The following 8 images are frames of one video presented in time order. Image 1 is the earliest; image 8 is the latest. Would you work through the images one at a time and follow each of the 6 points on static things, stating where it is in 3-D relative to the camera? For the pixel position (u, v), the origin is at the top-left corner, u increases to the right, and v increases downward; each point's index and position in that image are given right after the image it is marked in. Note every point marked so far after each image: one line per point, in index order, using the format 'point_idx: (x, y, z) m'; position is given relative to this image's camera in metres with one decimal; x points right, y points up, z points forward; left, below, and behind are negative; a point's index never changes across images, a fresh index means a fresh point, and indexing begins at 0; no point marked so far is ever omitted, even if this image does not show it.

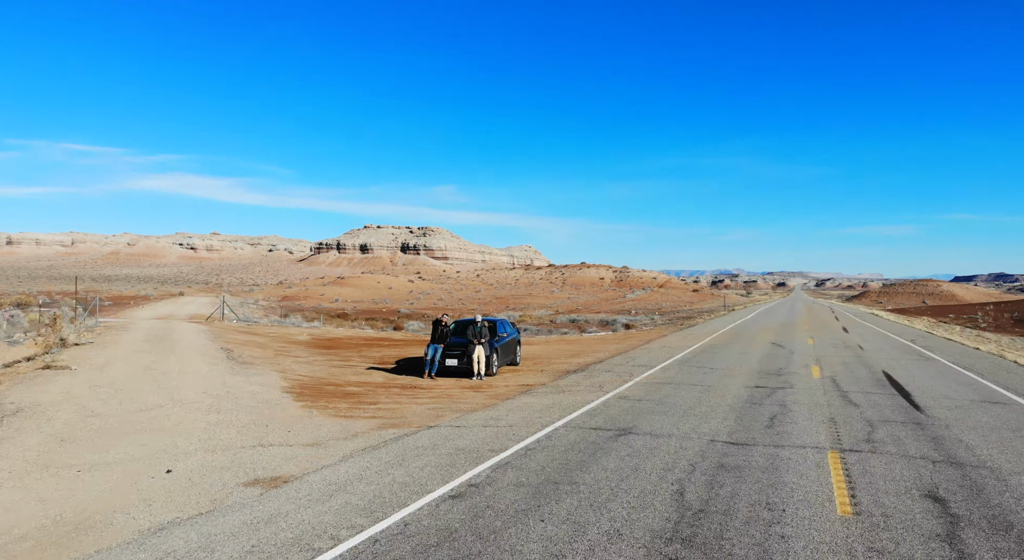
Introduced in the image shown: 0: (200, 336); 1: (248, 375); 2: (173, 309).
0: (-4.0, -0.8, +8.3) m
1: (-2.2, -0.9, +5.5) m
2: (-10.0, -0.9, +19.1) m
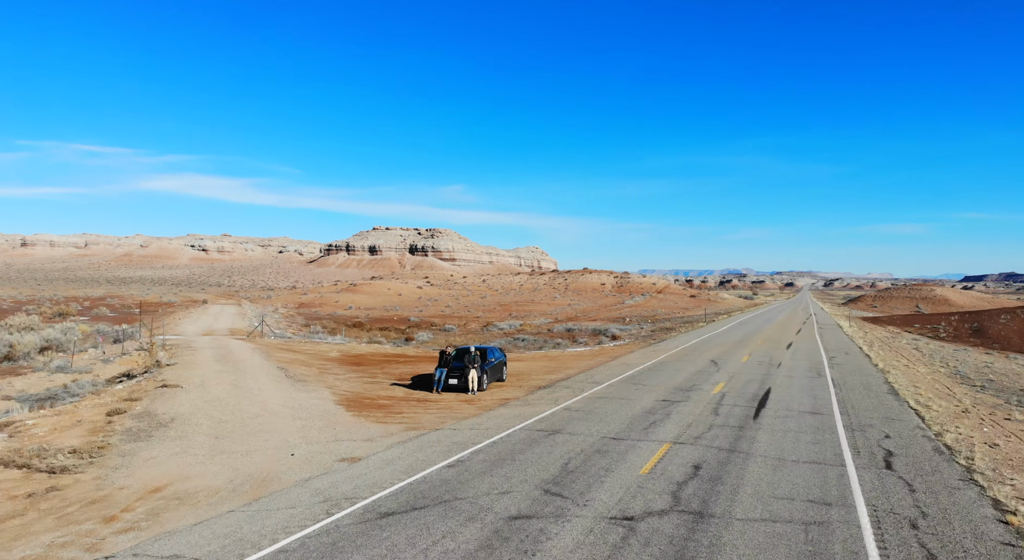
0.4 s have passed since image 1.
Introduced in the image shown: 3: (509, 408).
0: (-4.2, -1.3, +10.4) m
1: (-2.4, -1.3, +7.5) m
2: (-10.0, -1.4, +21.2) m
3: (0.0, -1.4, +6.7) m
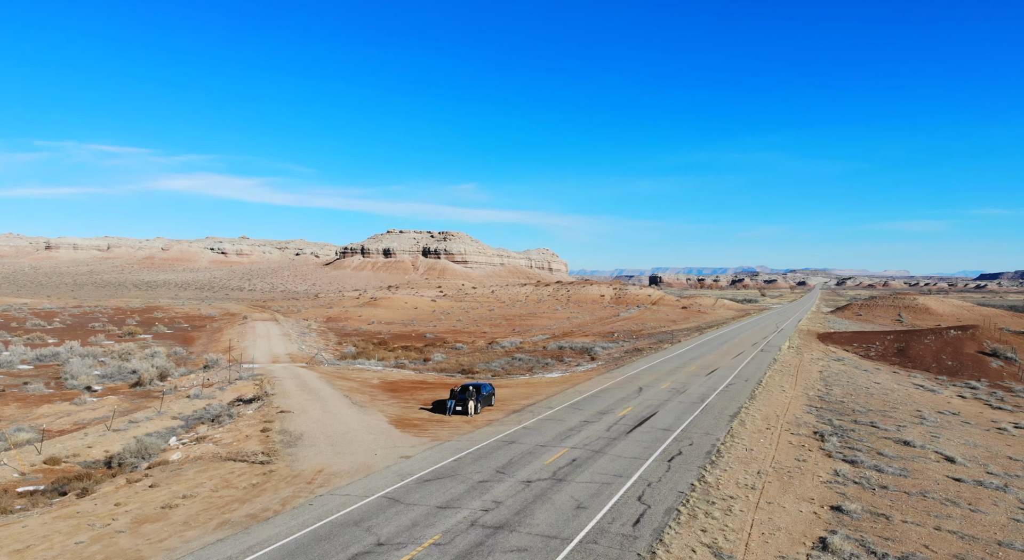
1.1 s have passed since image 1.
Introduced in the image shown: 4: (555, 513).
0: (-4.4, -2.5, +14.9) m
1: (-2.7, -2.6, +11.9) m
2: (-10.1, -2.6, +25.8) m
3: (-0.3, -2.6, +11.1) m
4: (+0.5, -2.5, +6.9) m
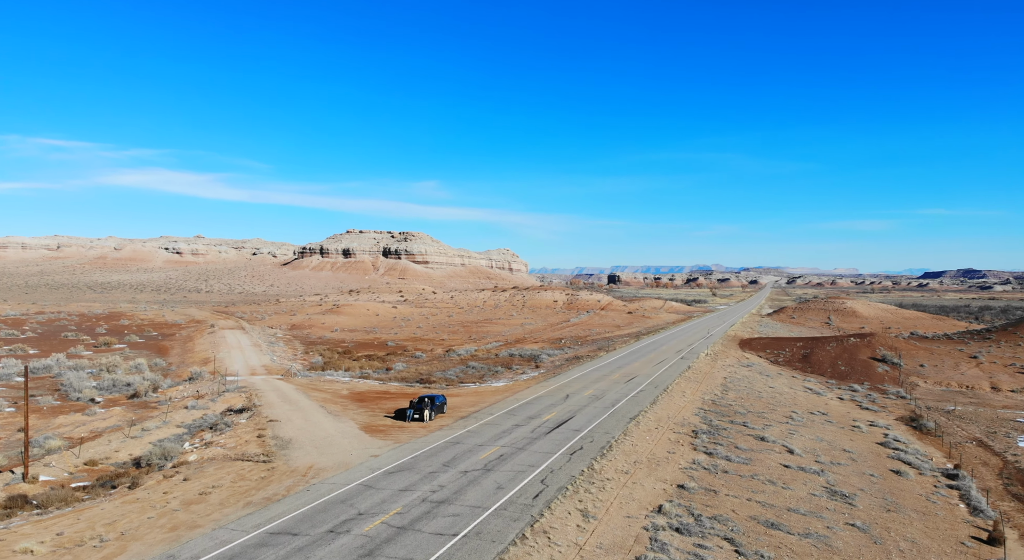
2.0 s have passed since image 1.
0: (-5.8, -3.2, +17.5) m
1: (-3.9, -3.3, +14.7) m
2: (-12.1, -3.3, +28.1) m
3: (-1.5, -3.3, +14.0) m
4: (-0.5, -3.3, +9.9) m
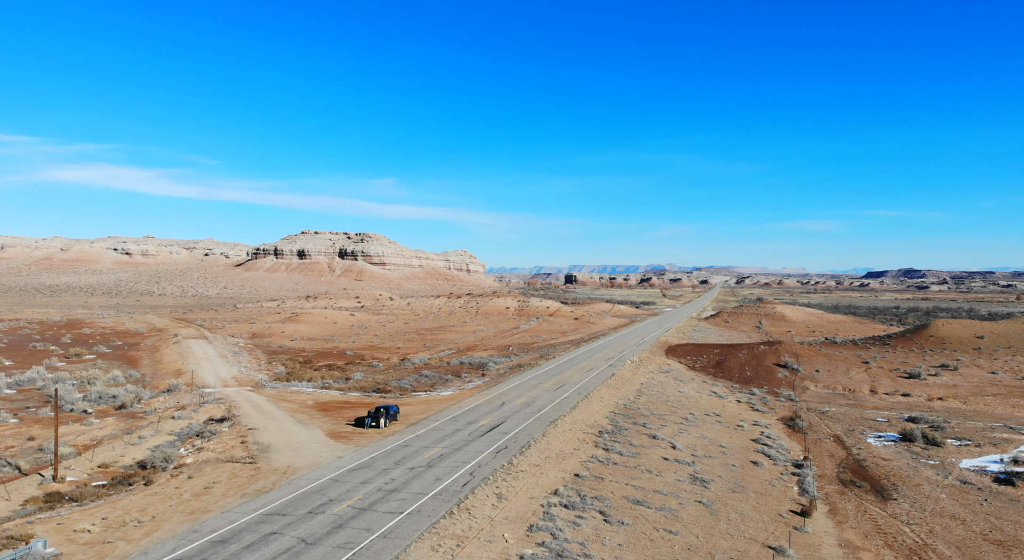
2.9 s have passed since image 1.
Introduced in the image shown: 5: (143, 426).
0: (-7.6, -4.1, +20.3) m
1: (-5.6, -4.2, +17.6) m
2: (-14.6, -4.1, +30.5) m
3: (-3.1, -4.2, +17.1) m
4: (-1.8, -4.1, +13.0) m
5: (-11.1, -4.4, +19.0) m
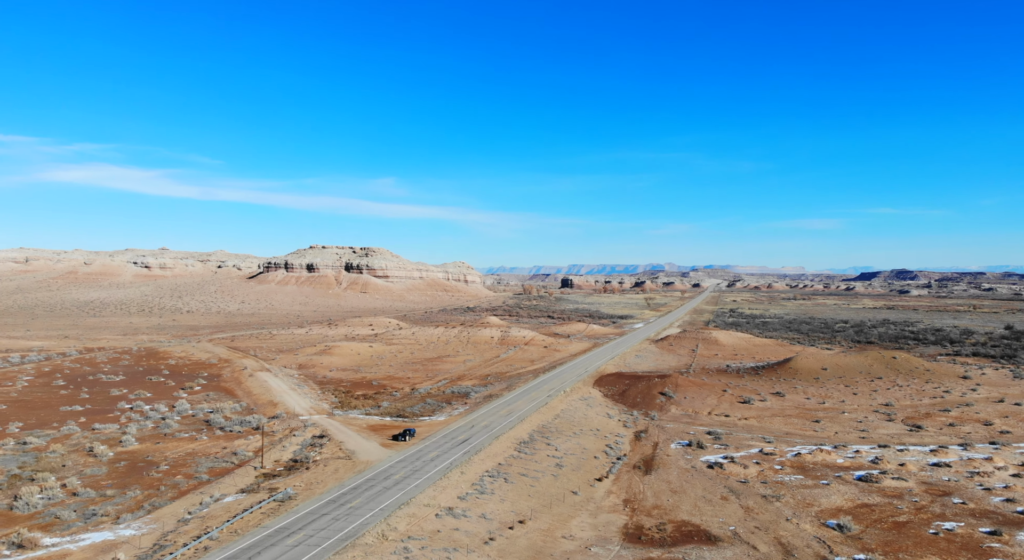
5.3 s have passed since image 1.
0: (-9.7, -8.7, +36.9) m
1: (-7.6, -8.8, +34.2) m
2: (-16.7, -8.7, +47.1) m
3: (-5.1, -8.8, +33.7) m
4: (-3.9, -8.7, +29.6) m
5: (-13.1, -9.0, +35.6) m
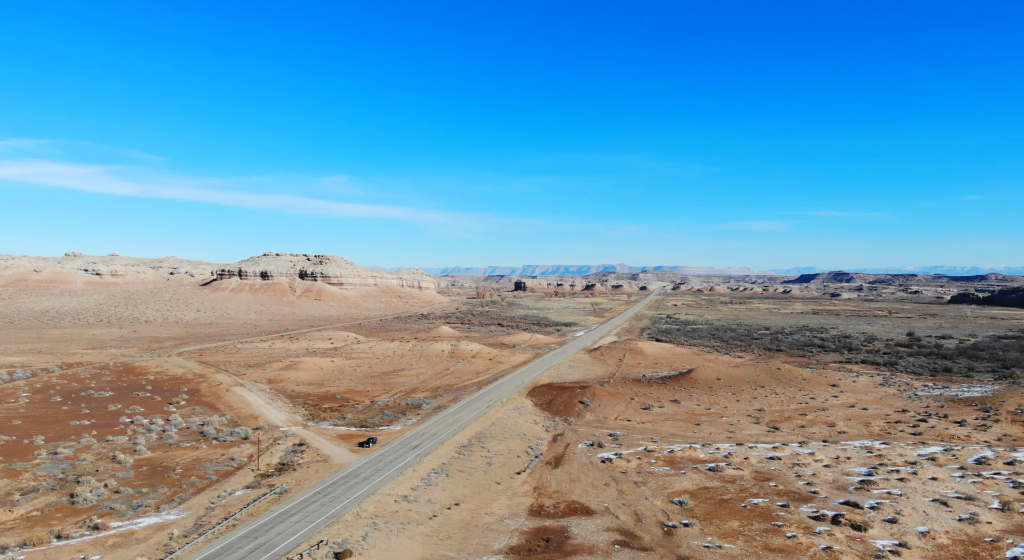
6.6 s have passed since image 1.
0: (-13.9, -11.5, +46.0) m
1: (-11.7, -11.6, +43.4) m
2: (-21.6, -11.5, +55.7) m
3: (-9.1, -11.6, +43.1) m
4: (-7.6, -11.5, +39.2) m
5: (-17.2, -11.8, +44.5) m
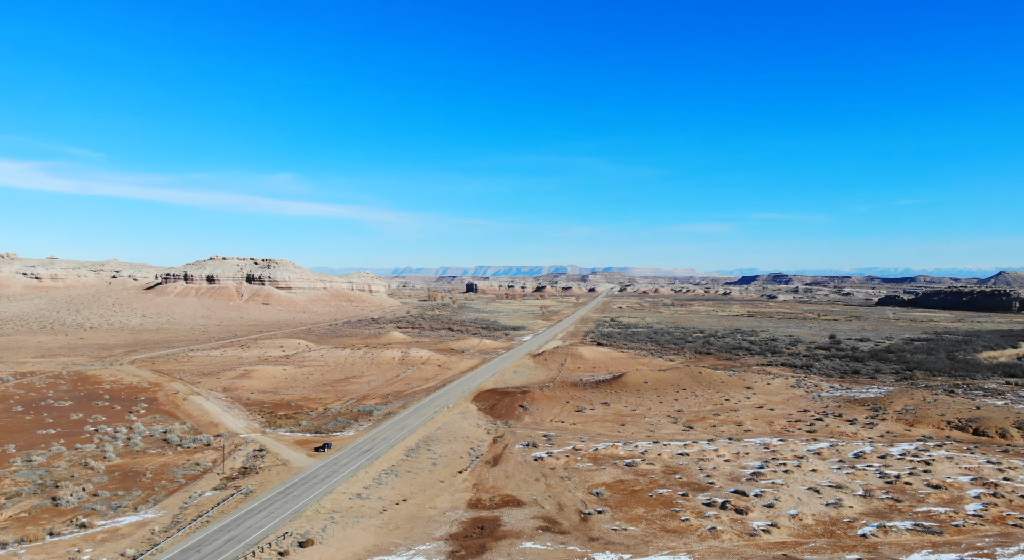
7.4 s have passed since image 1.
0: (-18.5, -13.0, +50.3) m
1: (-16.0, -13.1, +48.0) m
2: (-26.9, -13.0, +59.4) m
3: (-13.5, -13.1, +47.9) m
4: (-11.6, -13.1, +44.0) m
5: (-21.7, -13.3, +48.6) m
